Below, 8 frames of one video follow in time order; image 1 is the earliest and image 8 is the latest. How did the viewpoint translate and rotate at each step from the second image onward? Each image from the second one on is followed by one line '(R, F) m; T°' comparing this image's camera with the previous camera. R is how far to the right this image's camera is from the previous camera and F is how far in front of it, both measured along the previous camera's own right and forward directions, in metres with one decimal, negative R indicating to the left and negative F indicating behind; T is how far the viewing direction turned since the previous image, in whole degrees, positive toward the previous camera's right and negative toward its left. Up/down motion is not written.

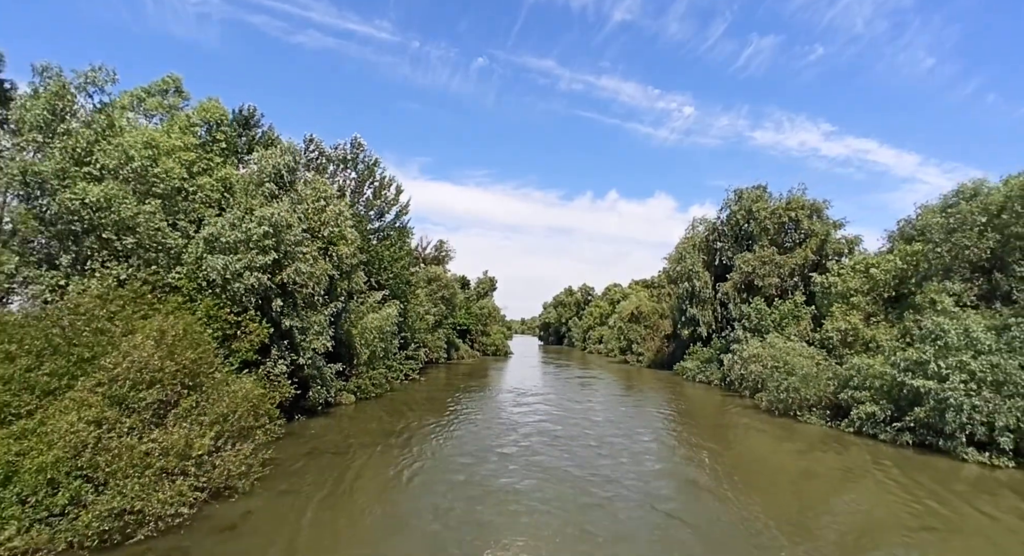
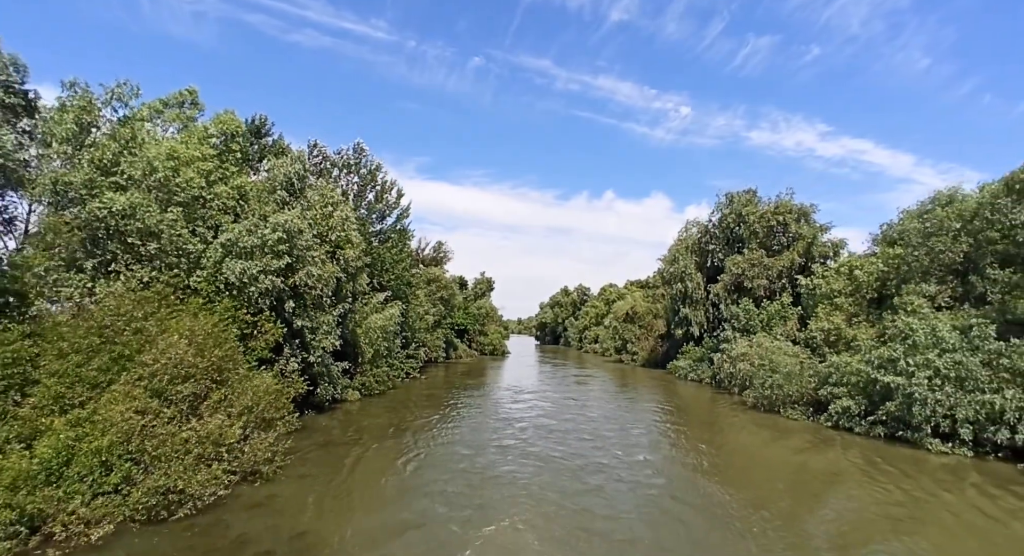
(-0.1, -1.2) m; 0°
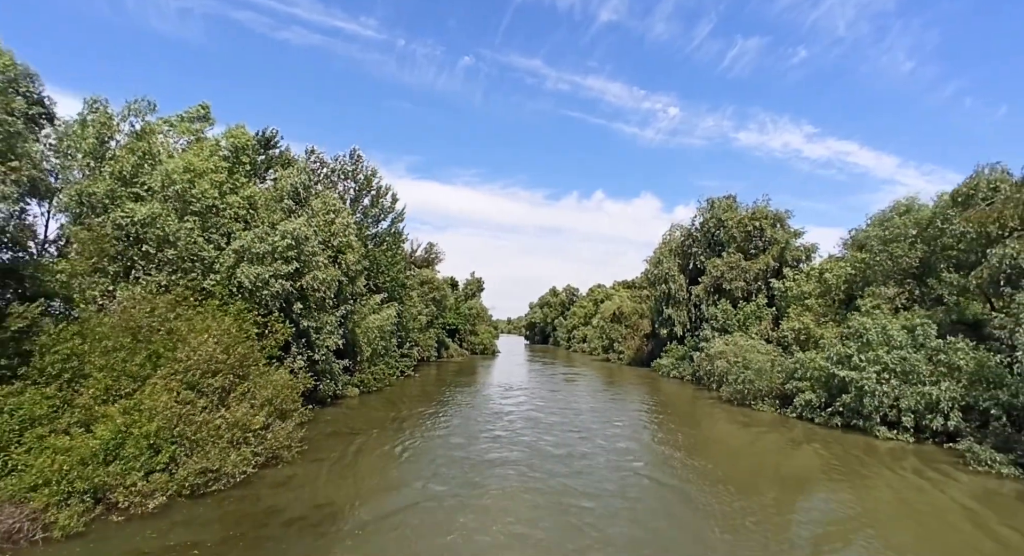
(-0.1, -1.7) m; +1°
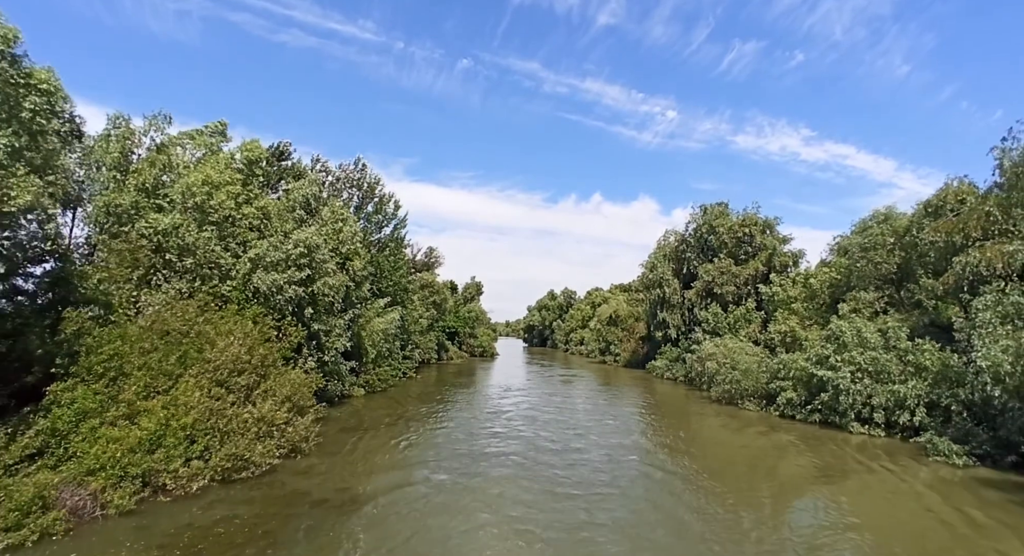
(0.0, -1.3) m; 0°
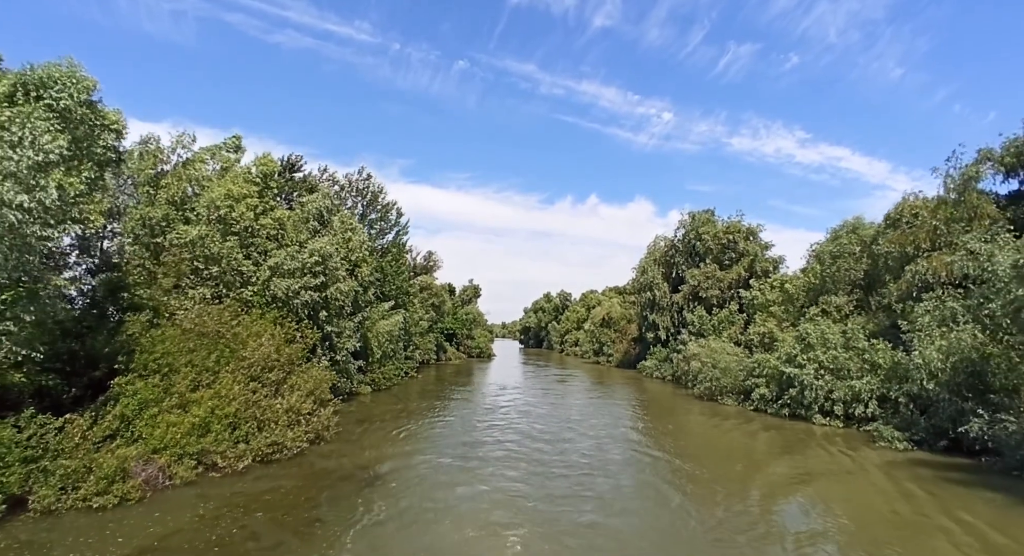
(0.0, -2.1) m; 0°
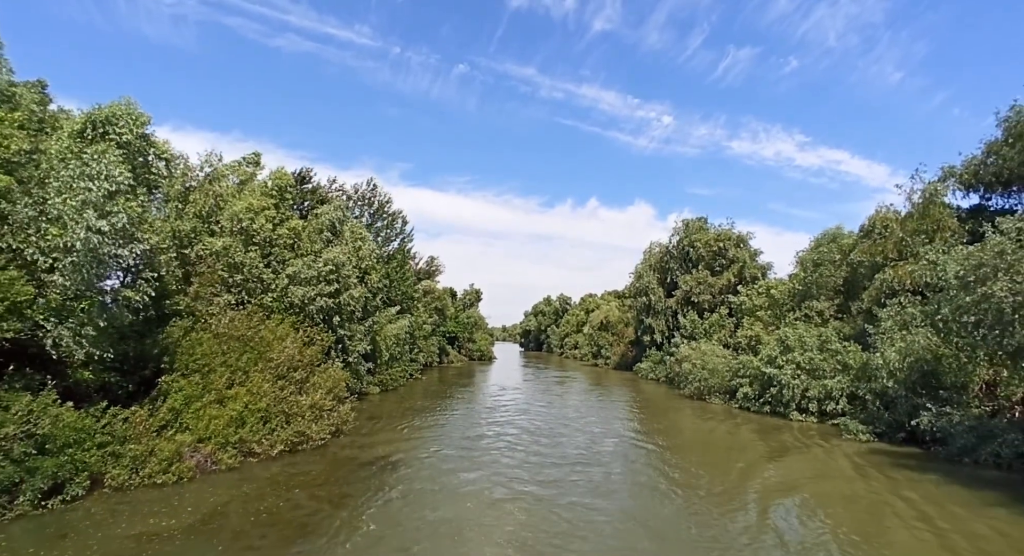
(0.0, -1.9) m; 0°
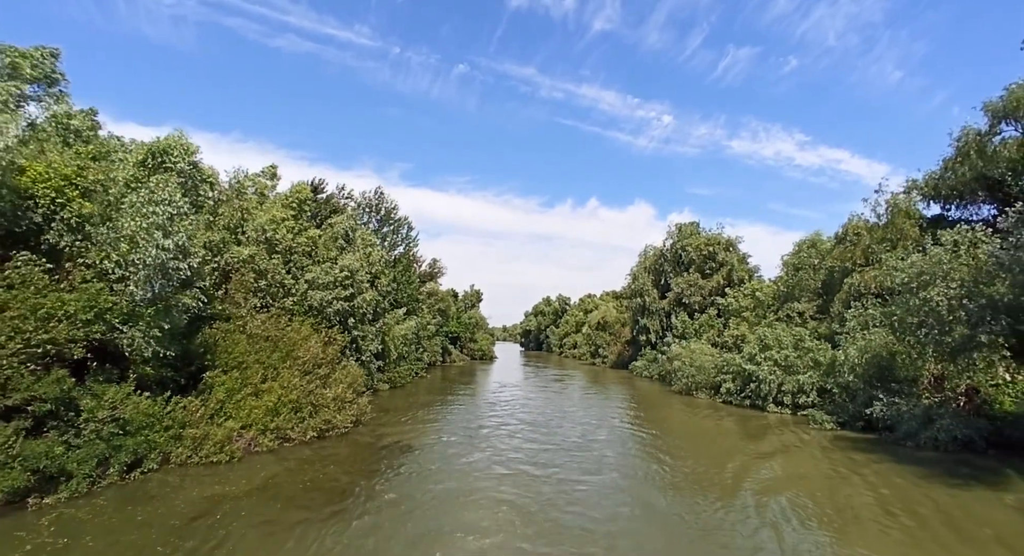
(0.0, -2.3) m; 0°
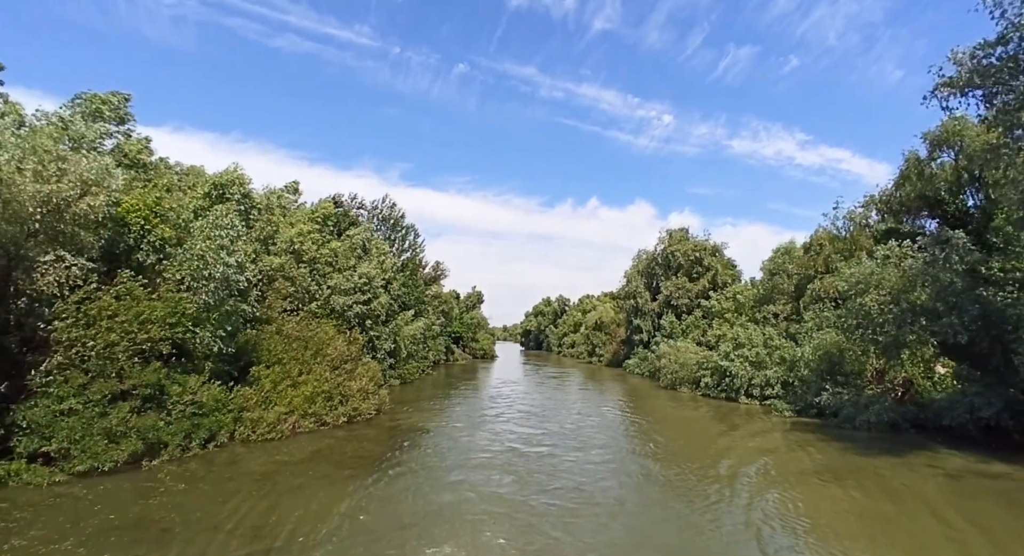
(0.0, -3.3) m; 0°
